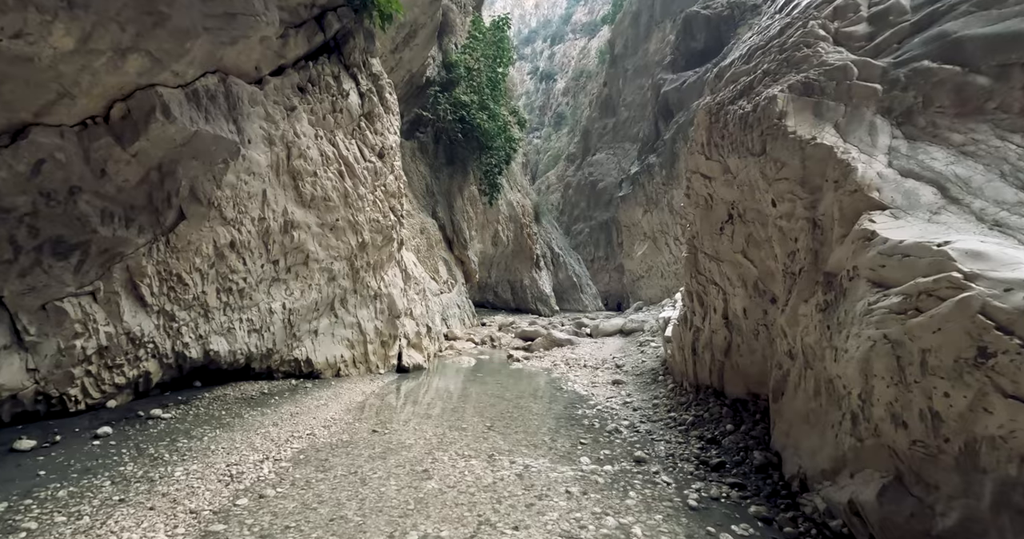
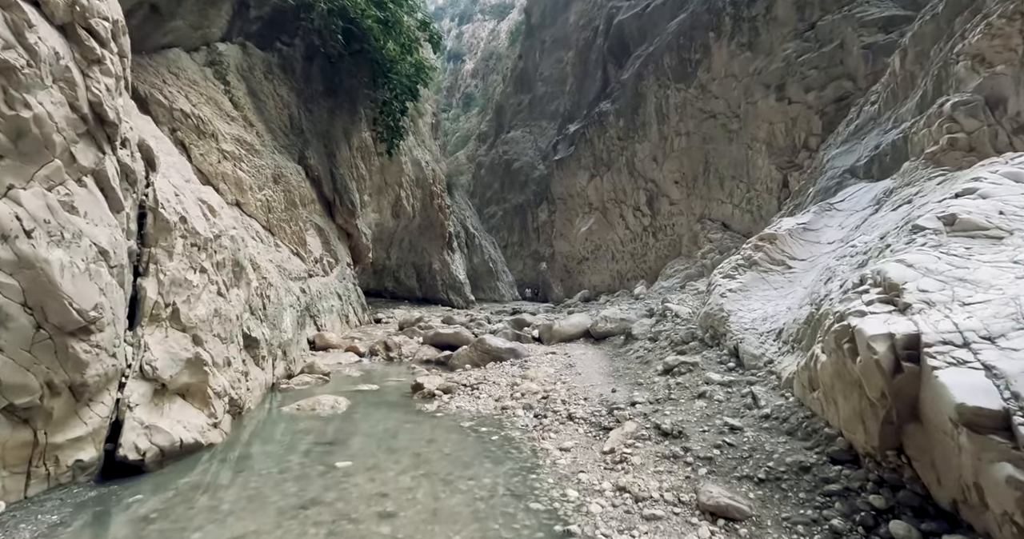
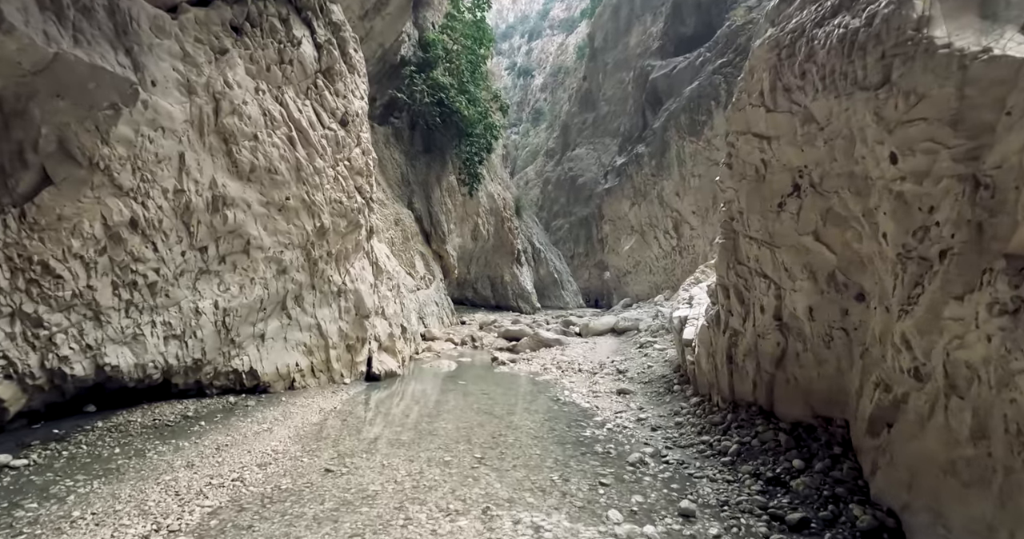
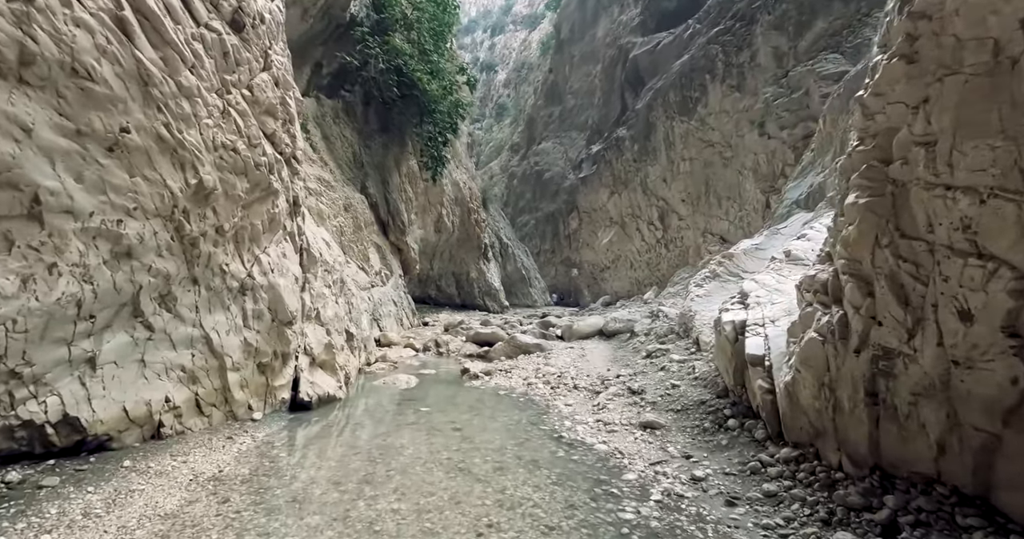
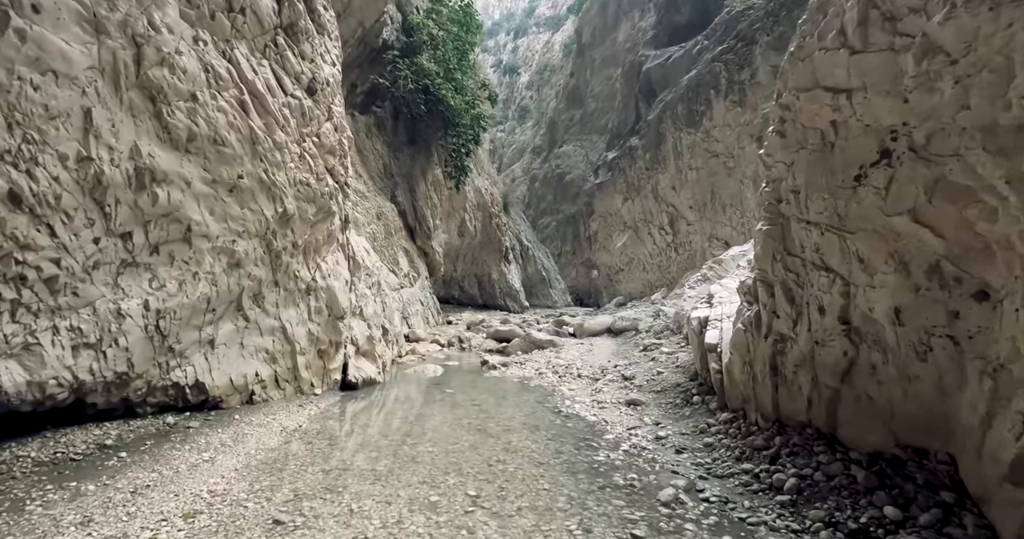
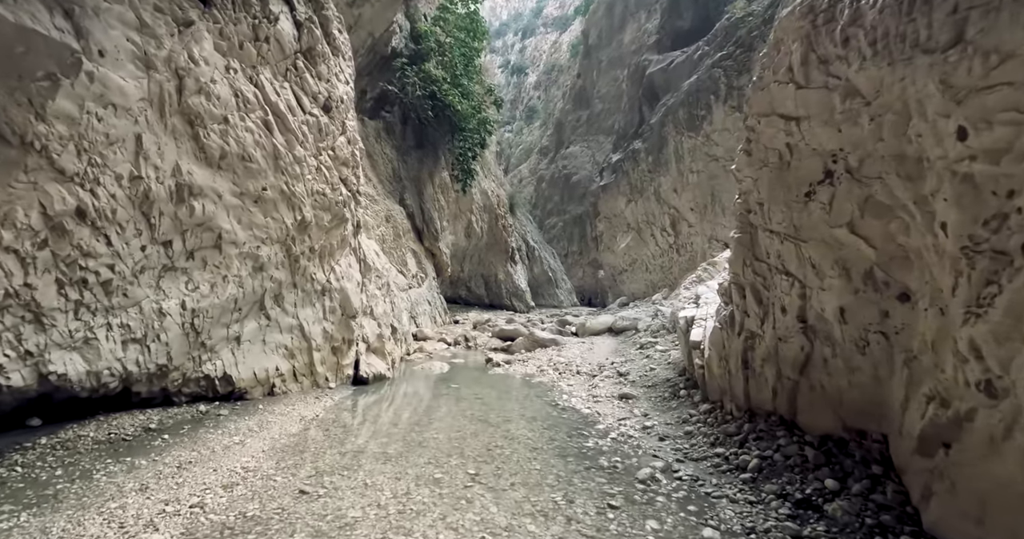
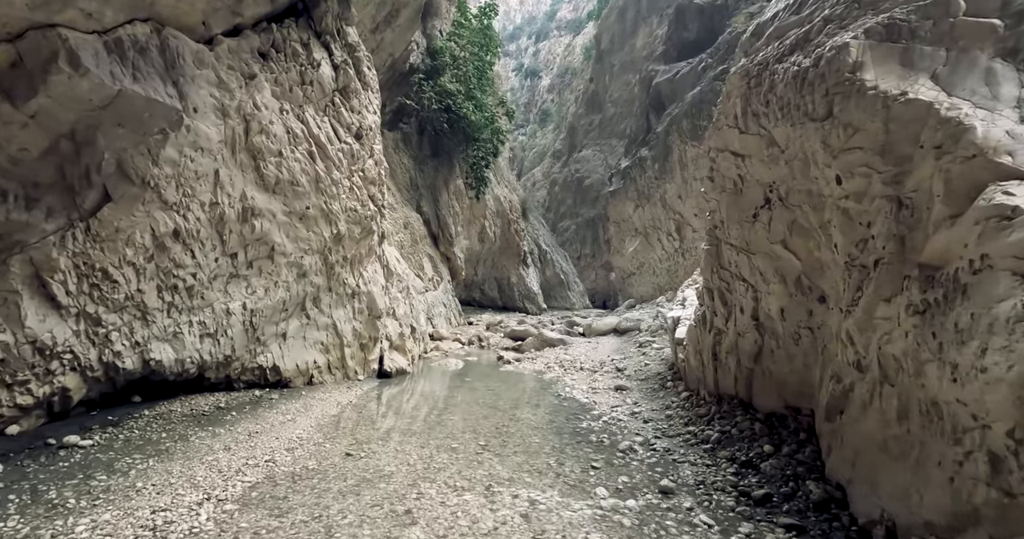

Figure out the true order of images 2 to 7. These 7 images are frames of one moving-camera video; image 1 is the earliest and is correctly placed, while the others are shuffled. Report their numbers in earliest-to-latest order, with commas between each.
7, 3, 6, 5, 4, 2
